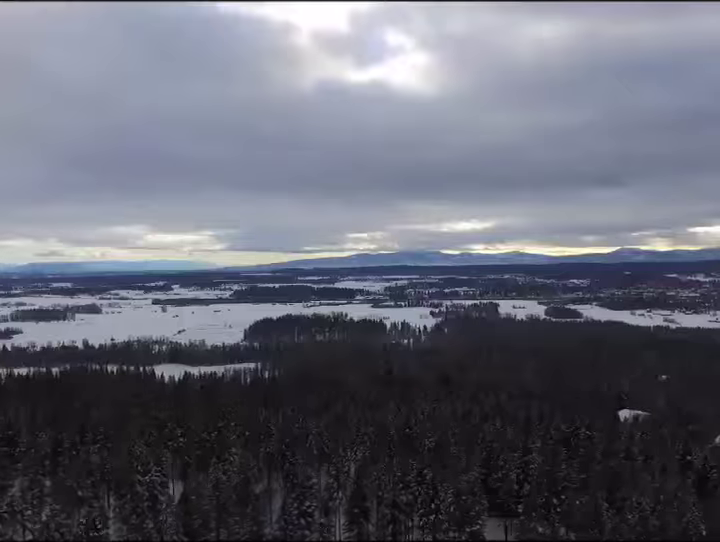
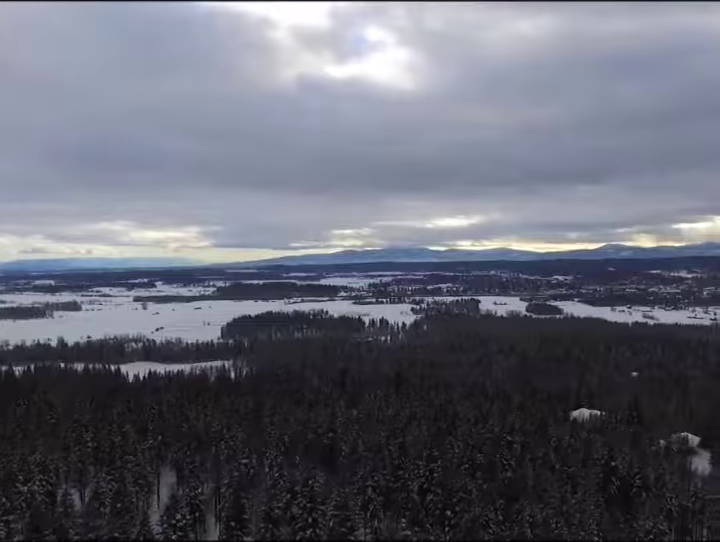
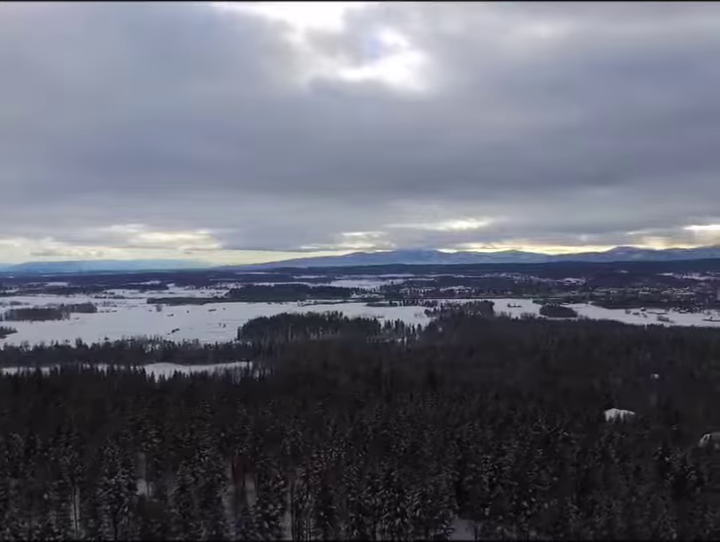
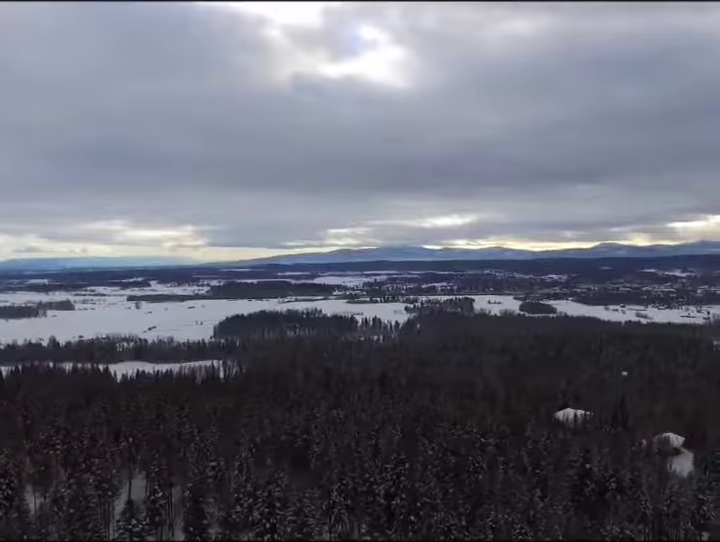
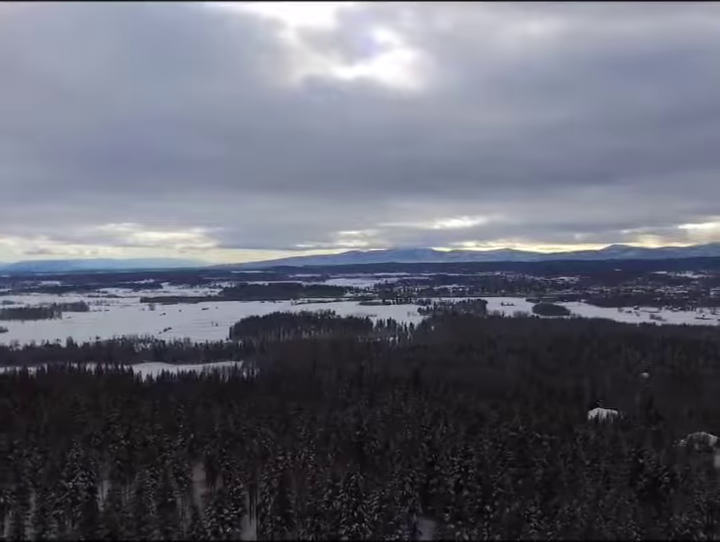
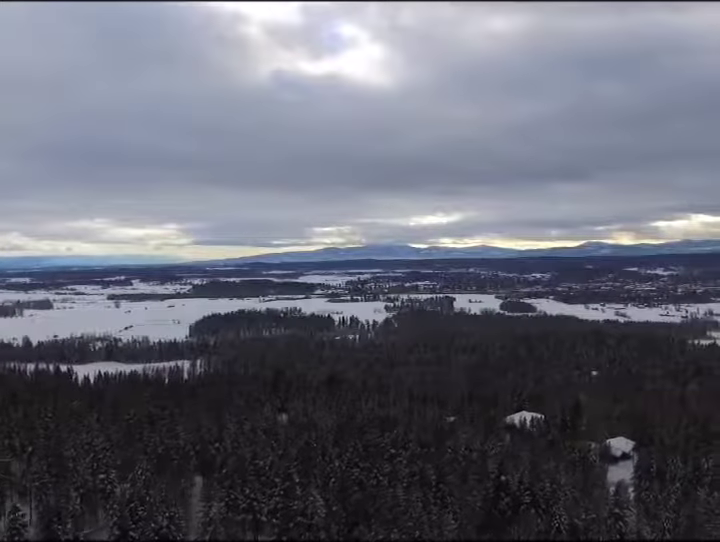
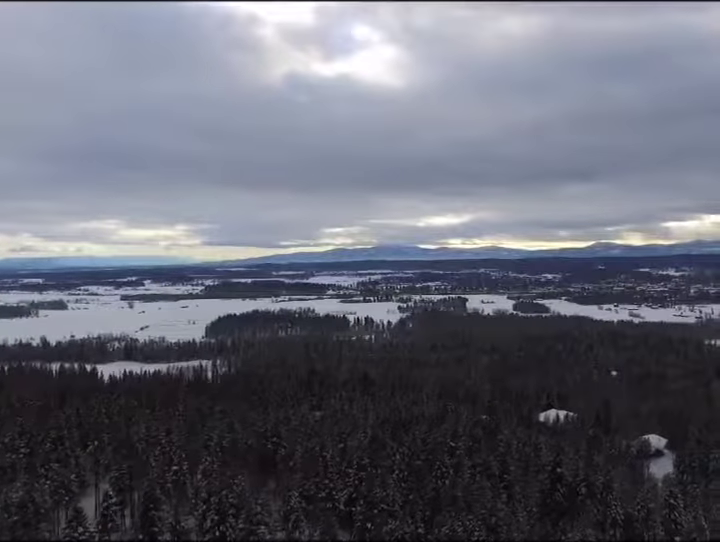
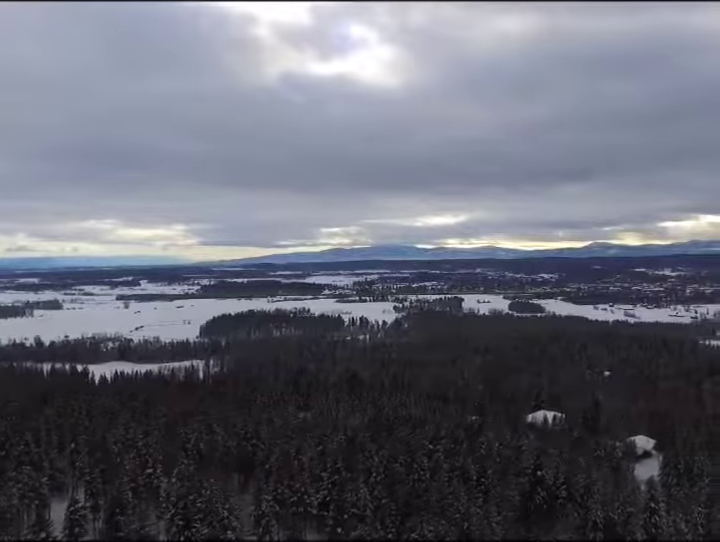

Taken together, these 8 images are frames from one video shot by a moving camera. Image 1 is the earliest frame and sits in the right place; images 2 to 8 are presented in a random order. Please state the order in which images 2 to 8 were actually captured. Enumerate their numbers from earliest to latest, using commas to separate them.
3, 5, 2, 4, 7, 8, 6
